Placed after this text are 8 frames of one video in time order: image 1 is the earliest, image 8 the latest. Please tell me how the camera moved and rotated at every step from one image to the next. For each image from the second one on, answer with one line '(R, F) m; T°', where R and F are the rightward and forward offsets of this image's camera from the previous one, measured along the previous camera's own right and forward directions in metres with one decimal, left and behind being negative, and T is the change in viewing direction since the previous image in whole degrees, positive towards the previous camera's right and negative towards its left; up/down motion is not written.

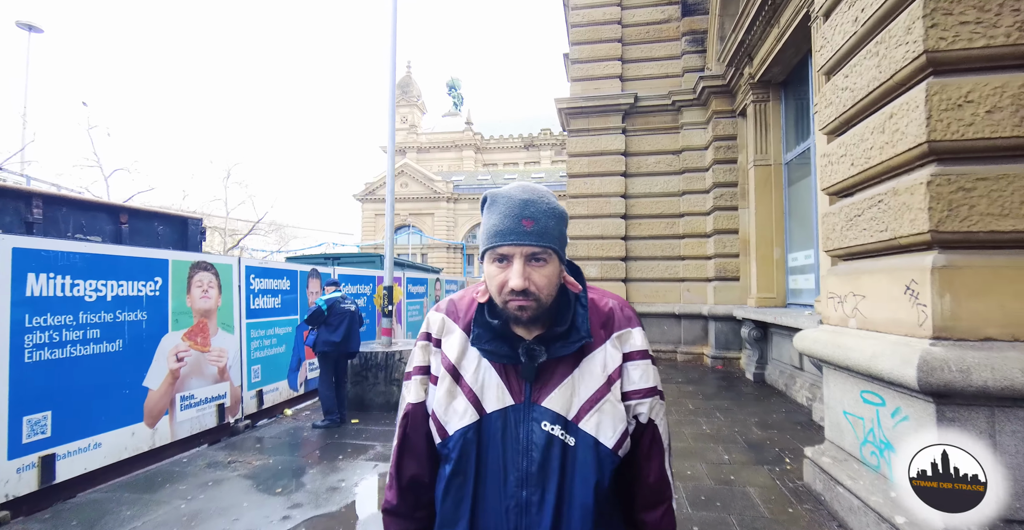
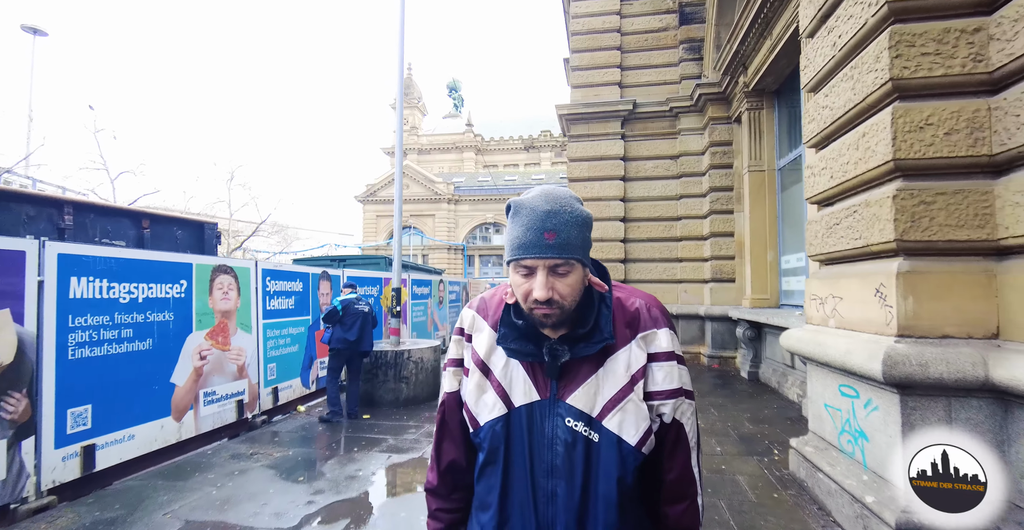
(-0.1, -0.3) m; 0°
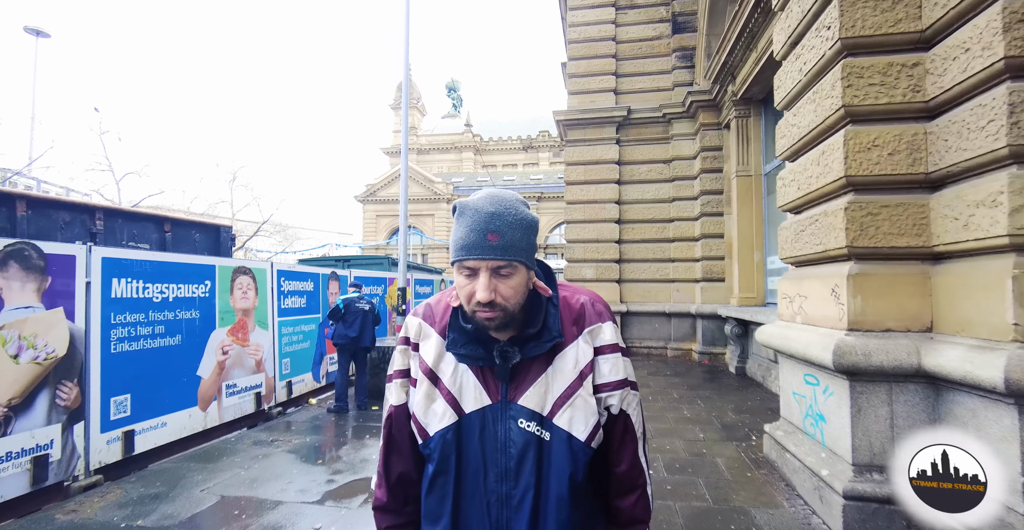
(0.0, -0.4) m; 0°
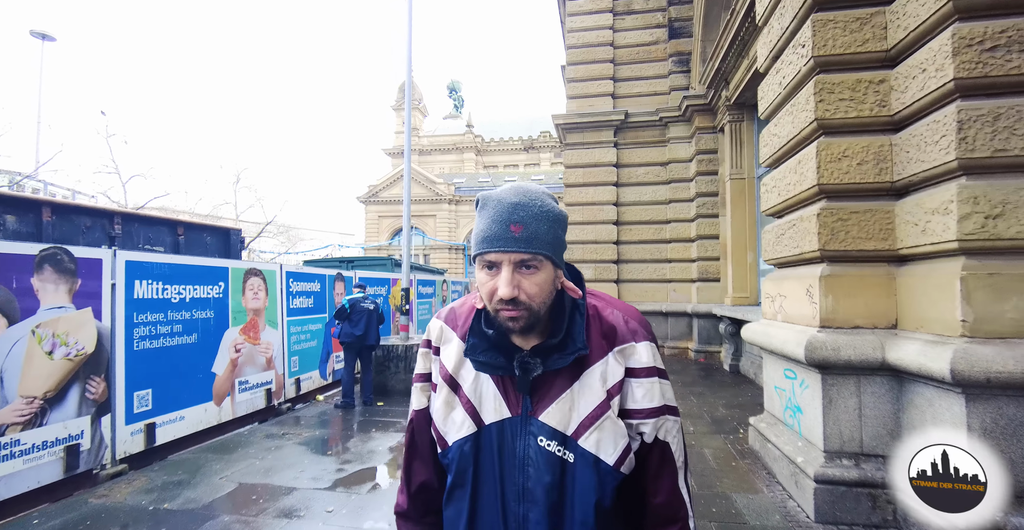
(0.0, -0.3) m; 0°
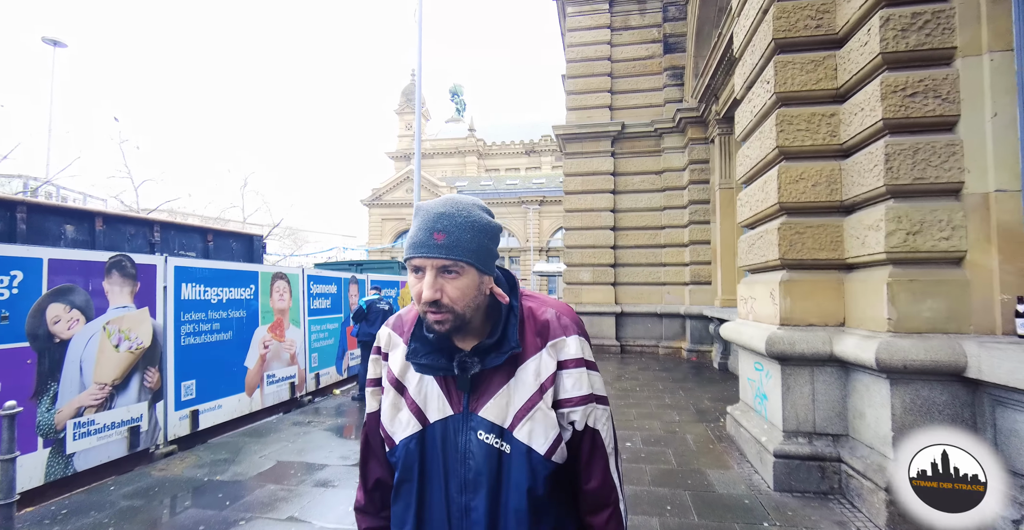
(0.0, -0.6) m; 0°
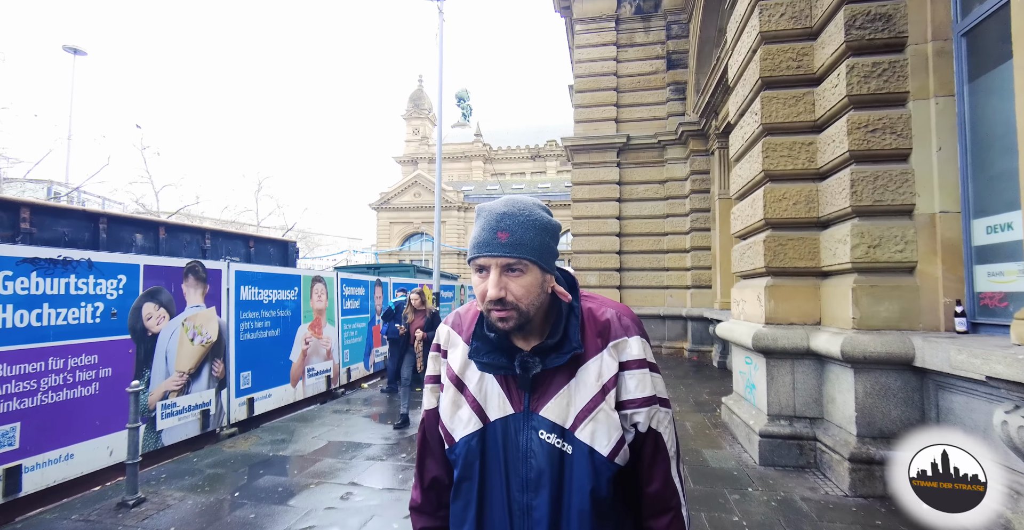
(-0.2, -0.7) m; 0°
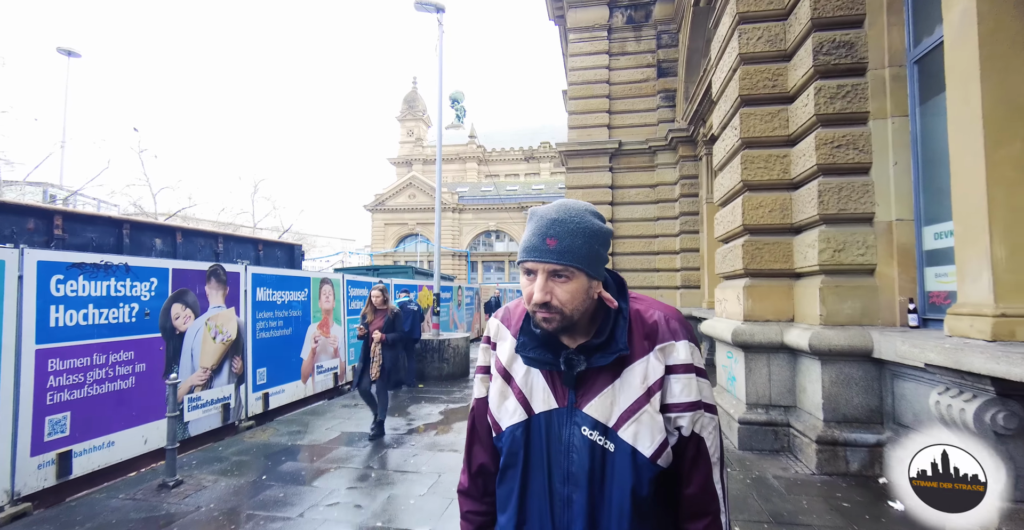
(-0.1, -0.4) m; +1°
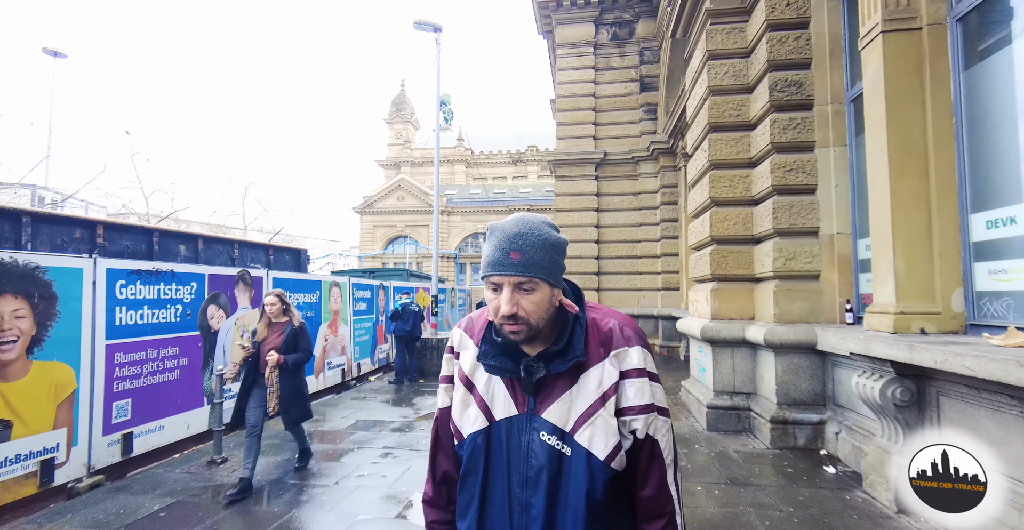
(-0.2, -0.7) m; +2°
